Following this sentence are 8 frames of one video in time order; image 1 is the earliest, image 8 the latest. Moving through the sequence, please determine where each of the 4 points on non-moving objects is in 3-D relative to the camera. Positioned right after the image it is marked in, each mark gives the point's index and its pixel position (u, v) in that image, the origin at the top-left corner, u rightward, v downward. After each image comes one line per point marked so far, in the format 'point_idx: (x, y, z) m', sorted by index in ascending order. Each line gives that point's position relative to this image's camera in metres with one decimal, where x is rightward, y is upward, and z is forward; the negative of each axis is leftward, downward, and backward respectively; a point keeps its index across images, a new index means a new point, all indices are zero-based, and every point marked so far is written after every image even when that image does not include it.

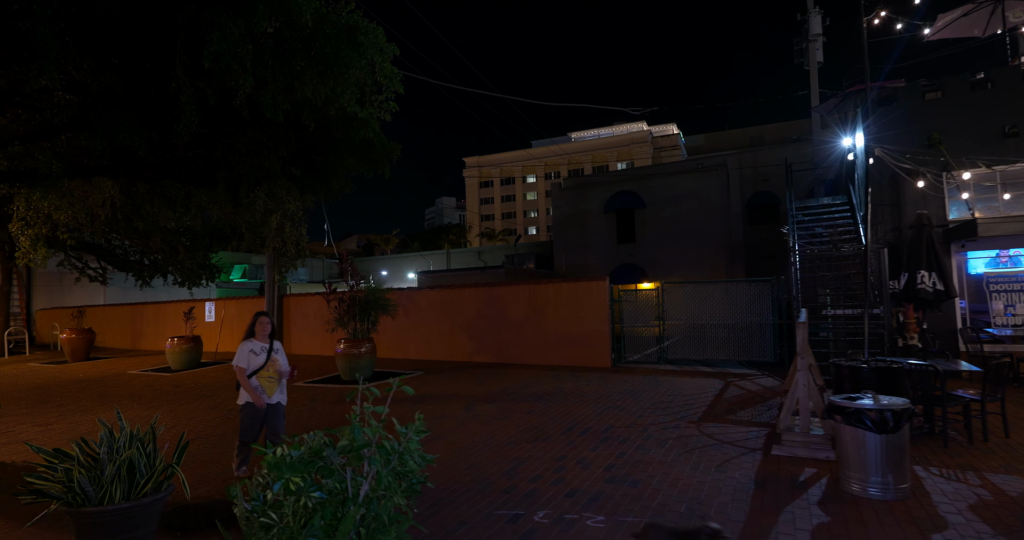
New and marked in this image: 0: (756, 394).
0: (+5.7, -2.9, +9.4) m
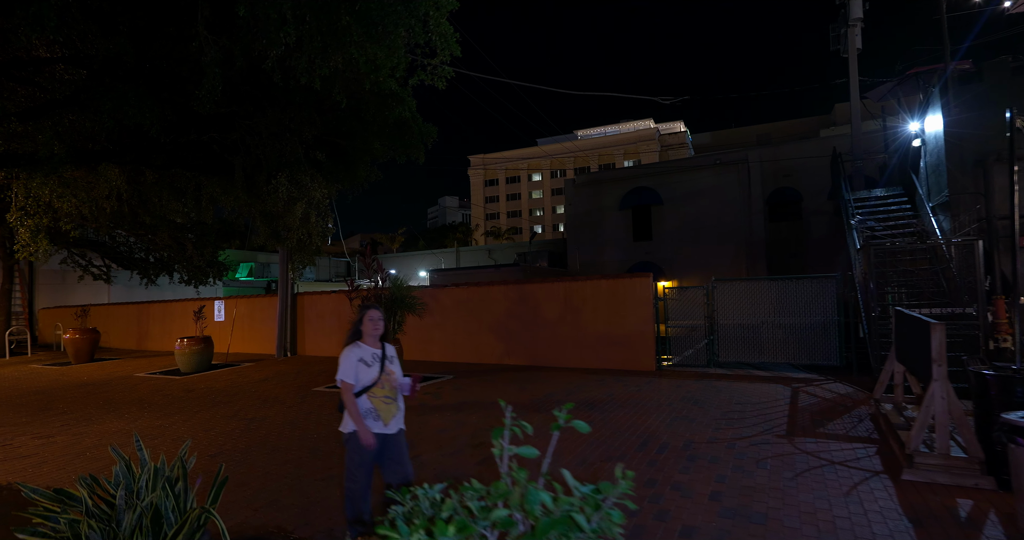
0: (+6.7, -2.7, +8.5) m
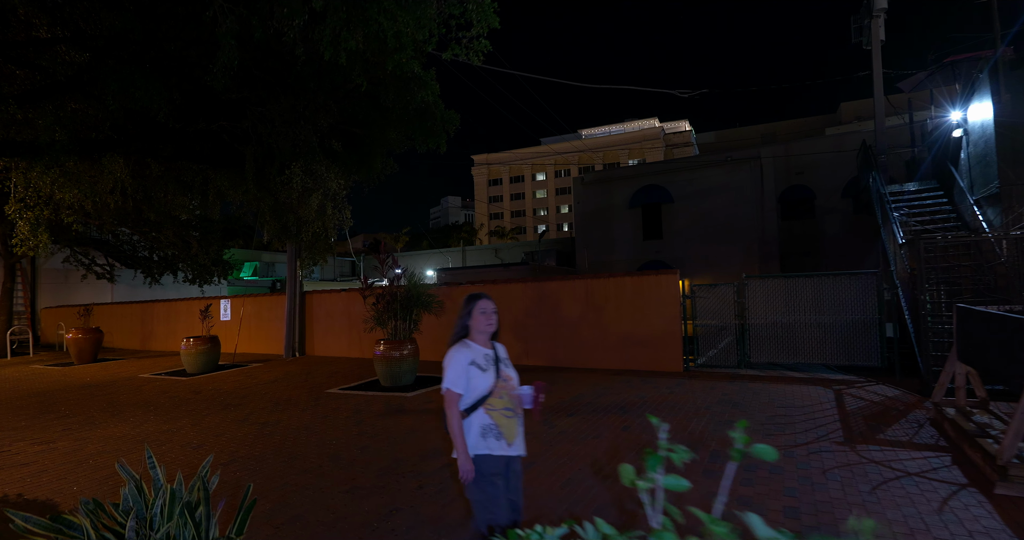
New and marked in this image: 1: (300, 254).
0: (+7.3, -2.6, +7.9) m
1: (-8.3, +0.6, +16.1) m
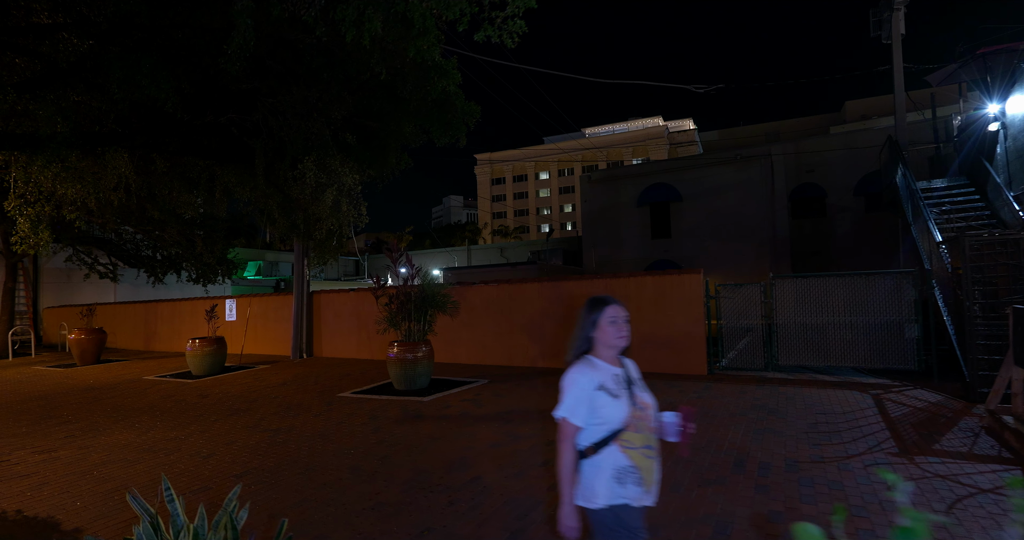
0: (+7.7, -2.6, +7.5) m
1: (-7.8, +0.6, +15.7) m
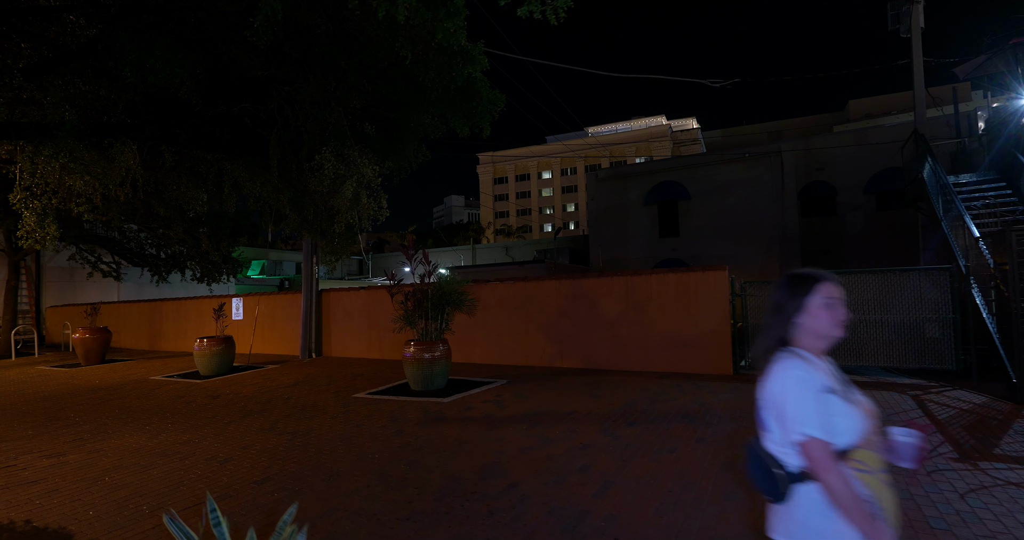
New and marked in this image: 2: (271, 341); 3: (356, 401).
0: (+8.2, -2.5, +7.2) m
1: (-7.3, +0.7, +15.4) m
2: (-9.7, -2.9, +16.6) m
3: (-3.5, -2.9, +9.2) m
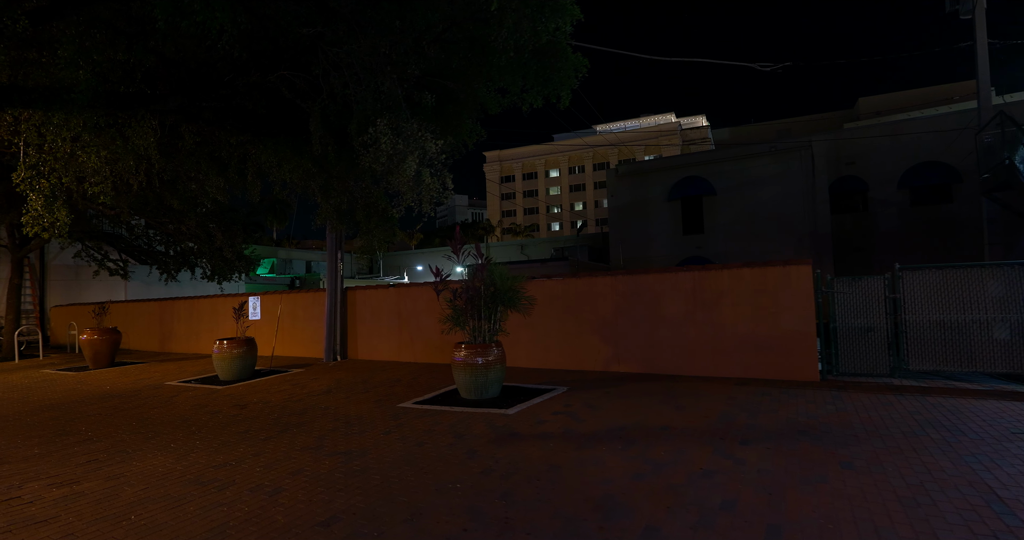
0: (+9.6, -2.4, +6.0) m
1: (-5.9, +0.9, +14.3) m
2: (-8.3, -2.7, +15.5) m
3: (-2.1, -2.8, +8.1) m
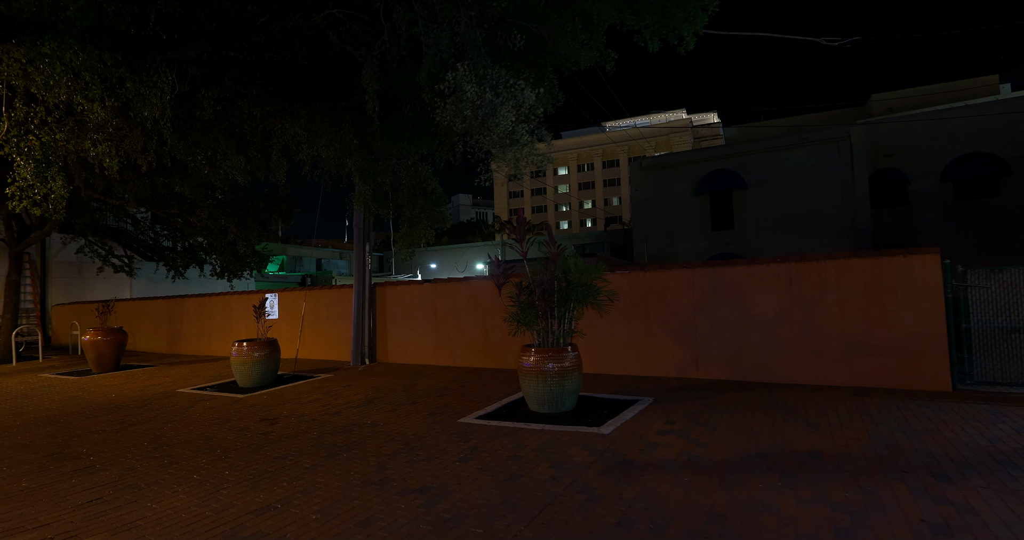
0: (+11.1, -2.2, +4.5) m
1: (-4.4, +1.1, +12.9) m
2: (-6.8, -2.5, +14.0) m
3: (-0.6, -2.6, +6.6) m
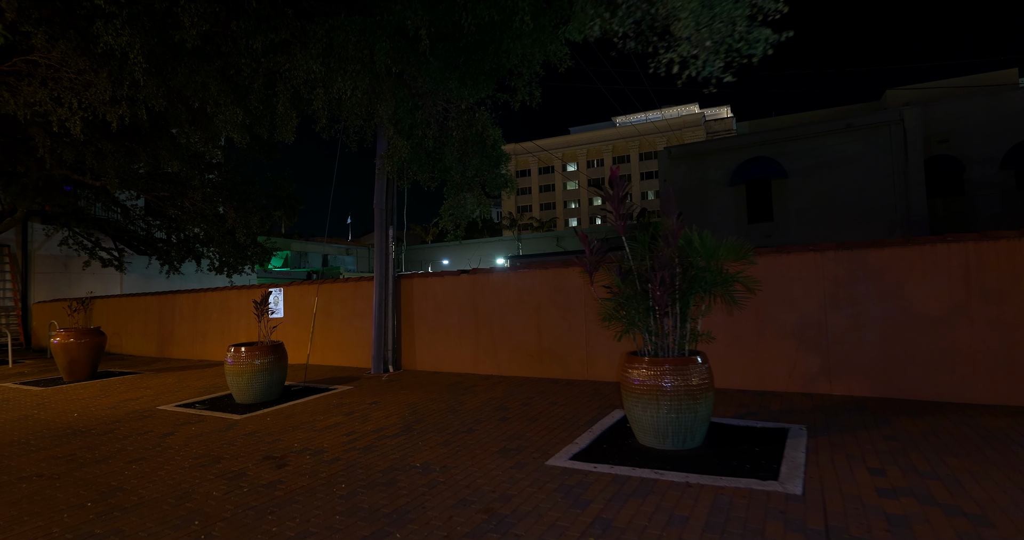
0: (+12.5, -1.9, +2.2) m
1: (-3.0, +1.4, +10.6) m
2: (-5.4, -2.2, +11.8) m
3: (+0.8, -2.3, +4.4) m
